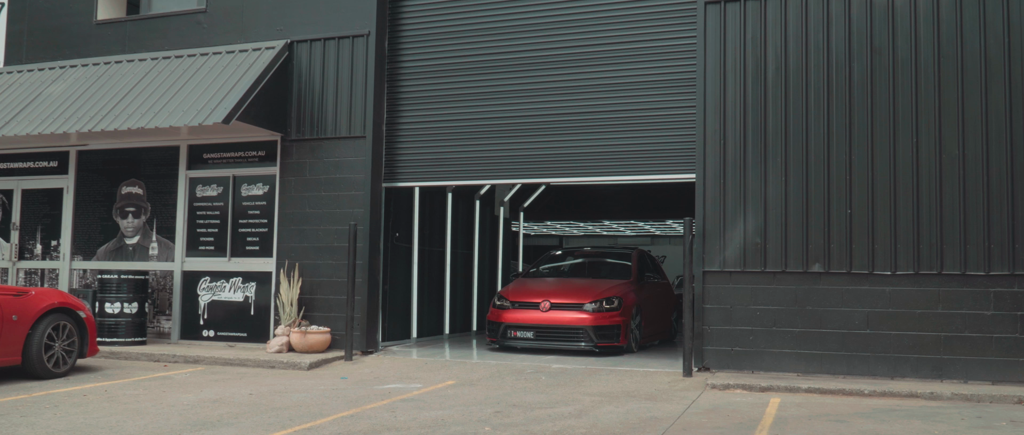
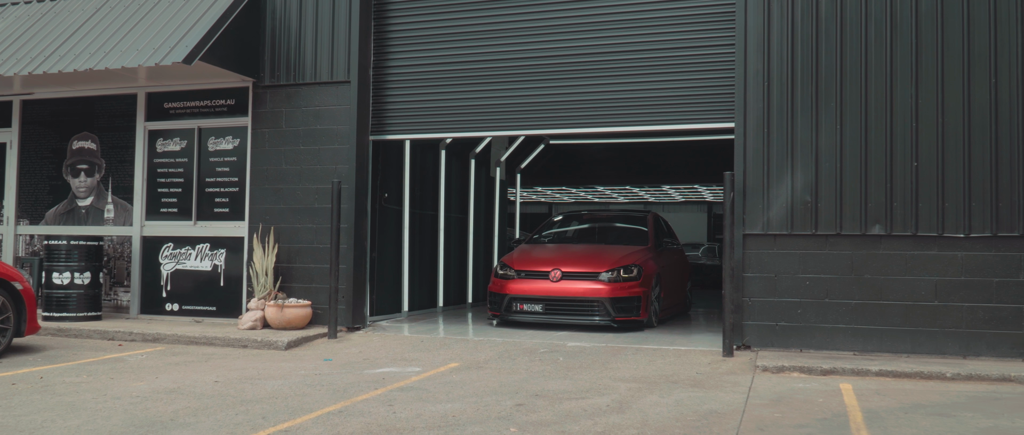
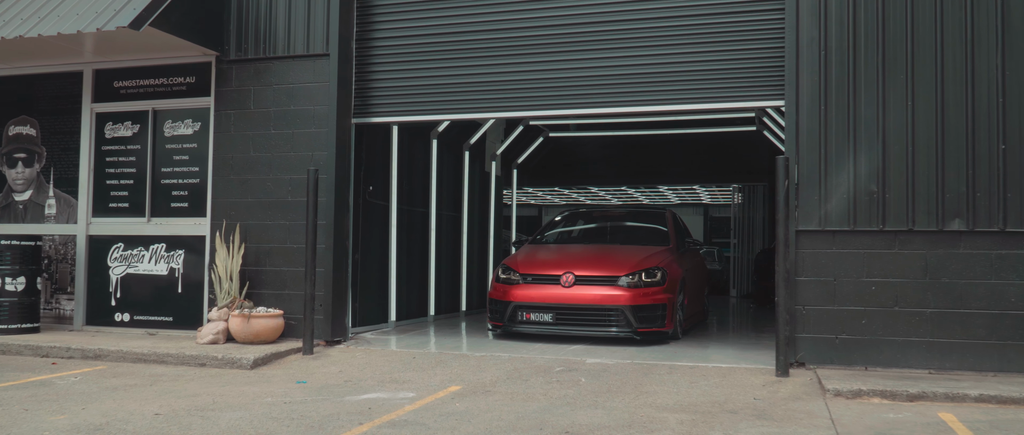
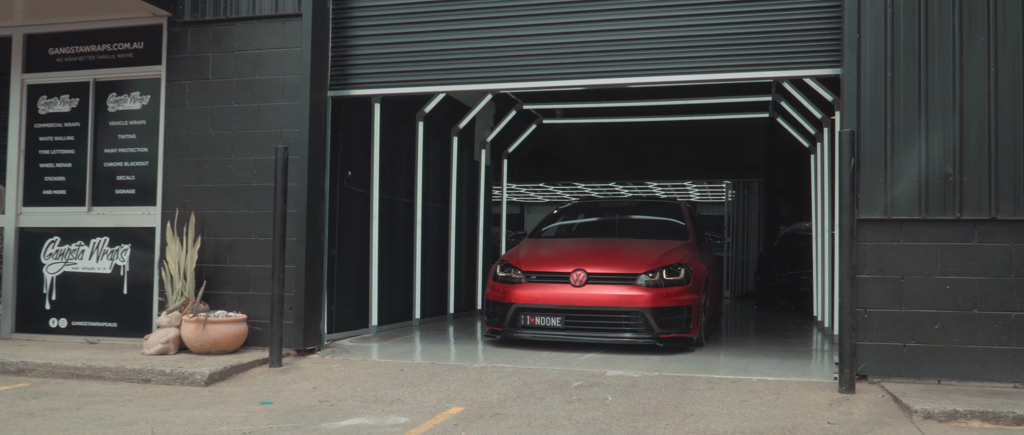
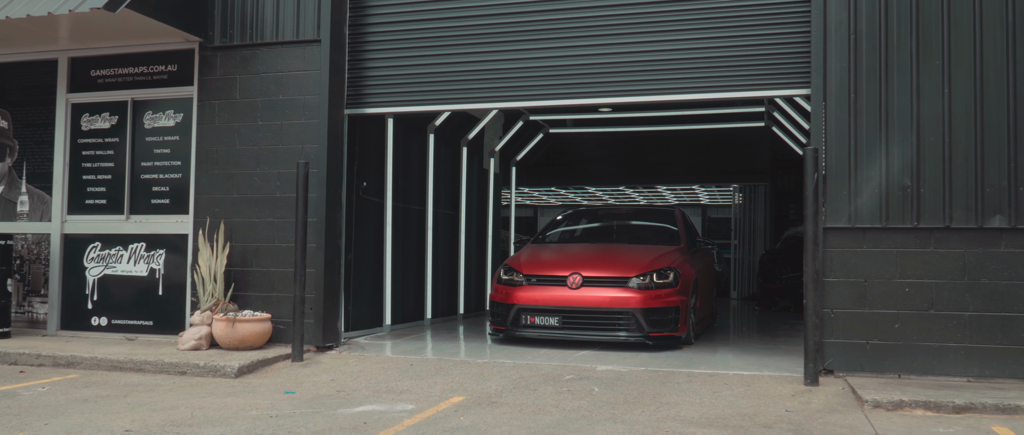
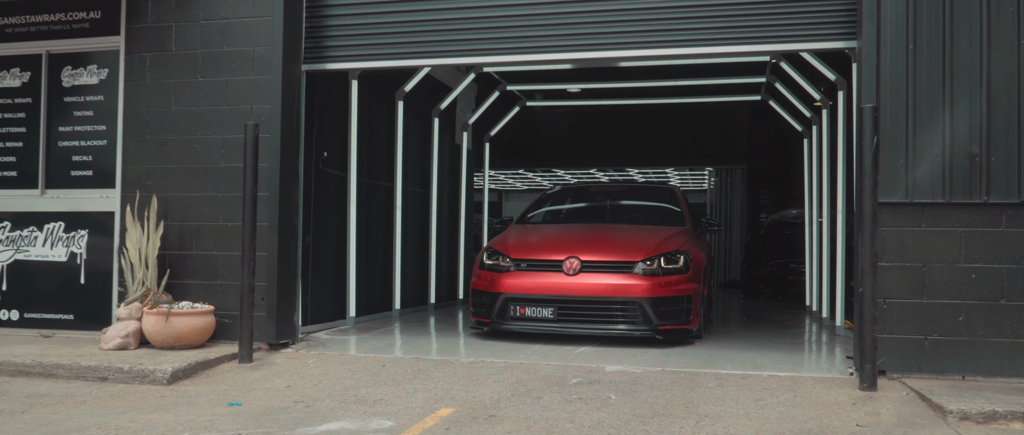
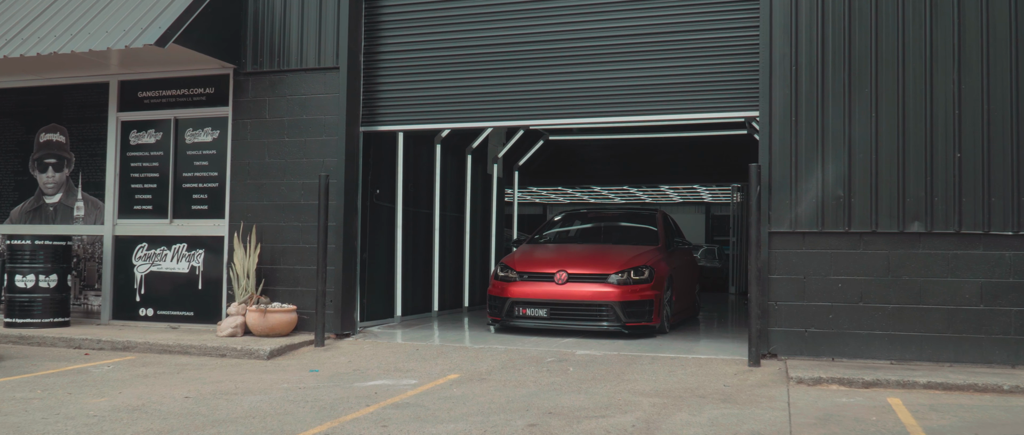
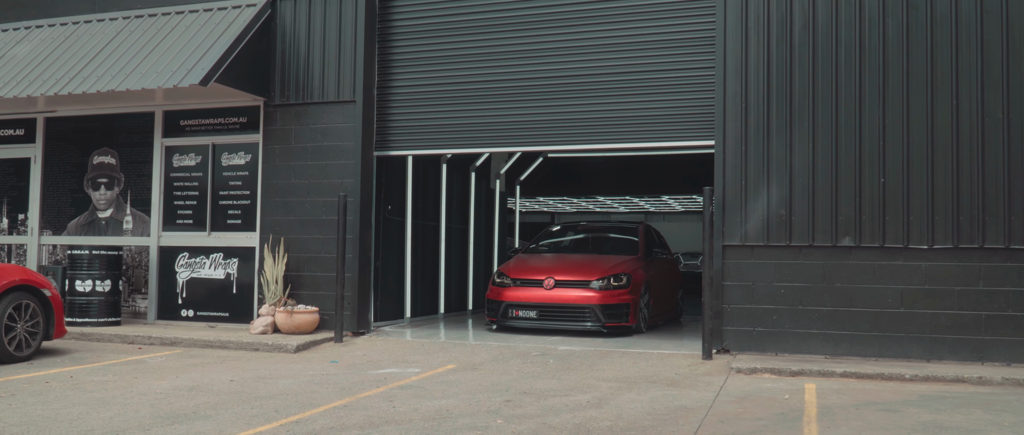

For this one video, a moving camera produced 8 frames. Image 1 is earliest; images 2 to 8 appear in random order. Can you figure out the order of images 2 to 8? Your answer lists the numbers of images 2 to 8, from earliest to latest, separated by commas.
8, 2, 7, 3, 5, 4, 6
